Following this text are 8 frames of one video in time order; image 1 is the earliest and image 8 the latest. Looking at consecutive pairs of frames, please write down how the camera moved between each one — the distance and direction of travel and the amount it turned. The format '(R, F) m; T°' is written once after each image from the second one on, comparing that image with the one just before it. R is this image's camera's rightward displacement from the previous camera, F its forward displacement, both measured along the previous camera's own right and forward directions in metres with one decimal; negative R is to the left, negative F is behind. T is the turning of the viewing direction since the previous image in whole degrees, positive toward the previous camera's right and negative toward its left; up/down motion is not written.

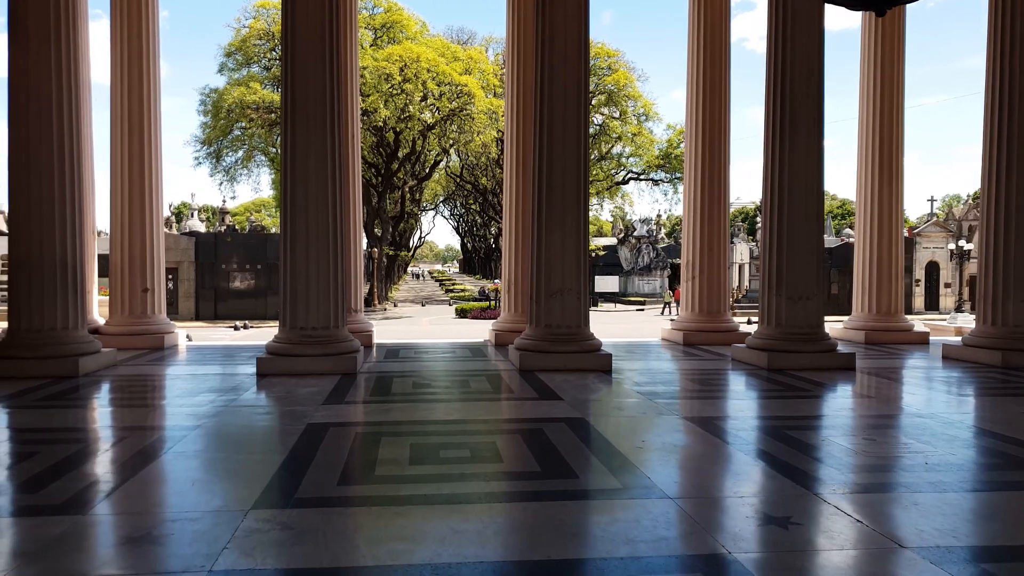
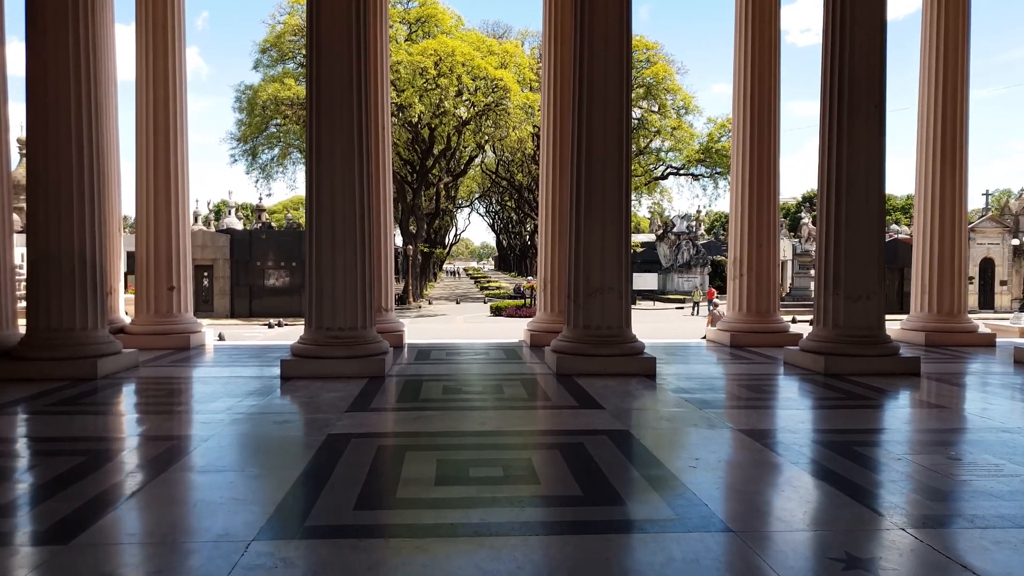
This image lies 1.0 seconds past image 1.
(0.0, +0.8) m; -3°
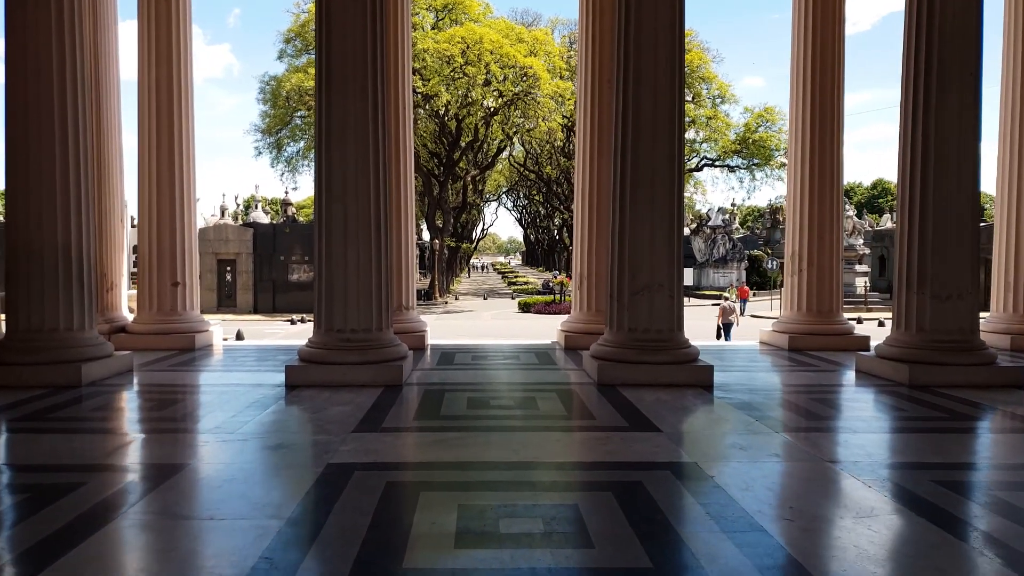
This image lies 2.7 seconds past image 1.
(-0.1, +1.6) m; -2°
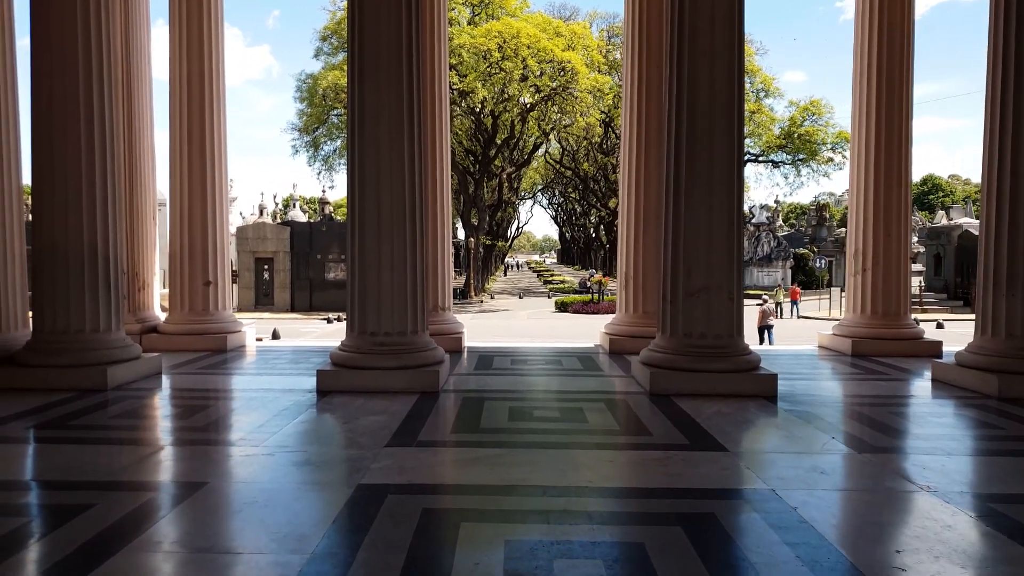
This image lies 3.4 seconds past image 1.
(-0.1, +0.8) m; -3°
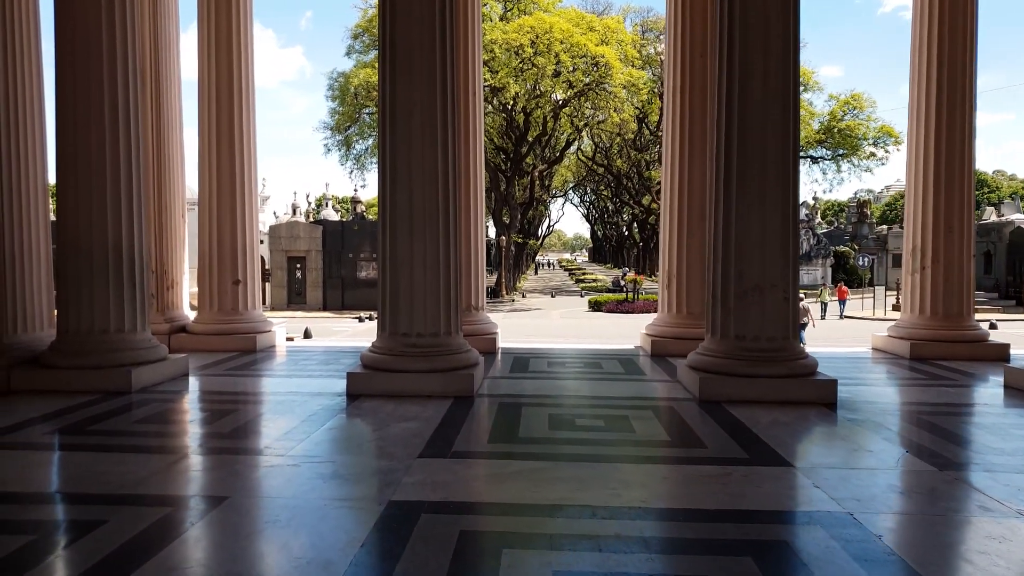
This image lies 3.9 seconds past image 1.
(-0.1, +0.6) m; -2°
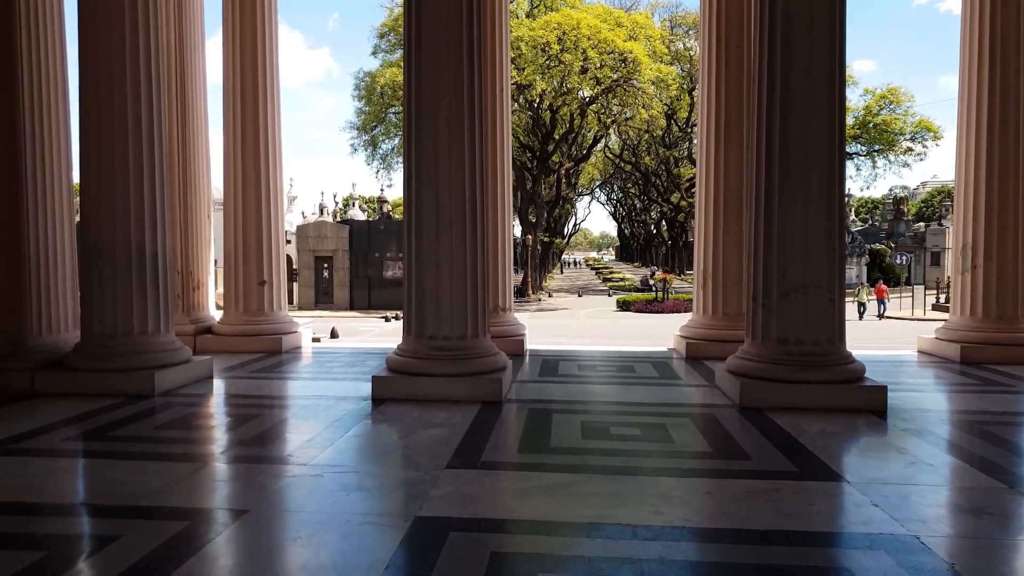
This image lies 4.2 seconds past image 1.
(-0.1, +0.4) m; -2°
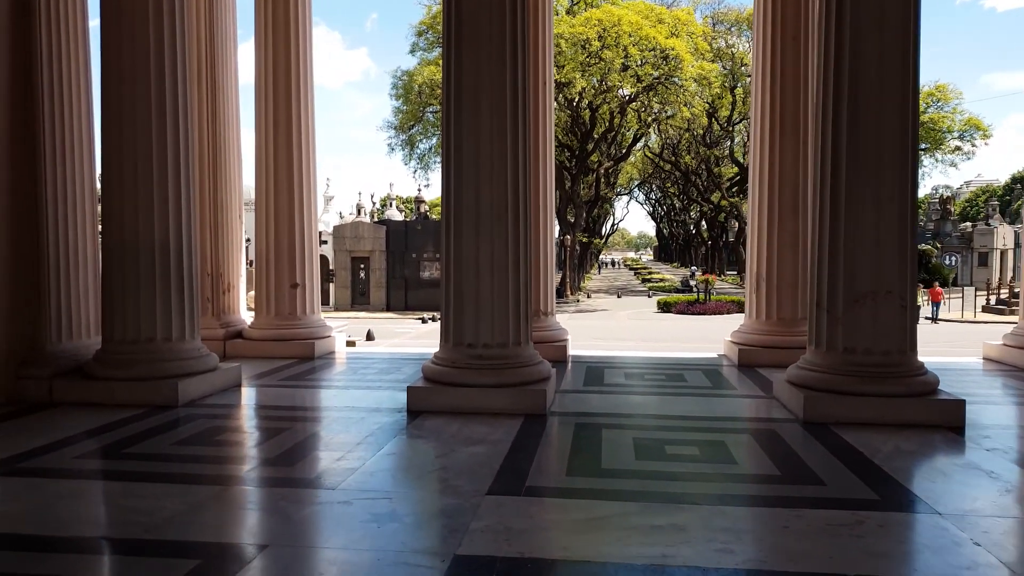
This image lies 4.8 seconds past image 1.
(-0.1, +0.7) m; -3°
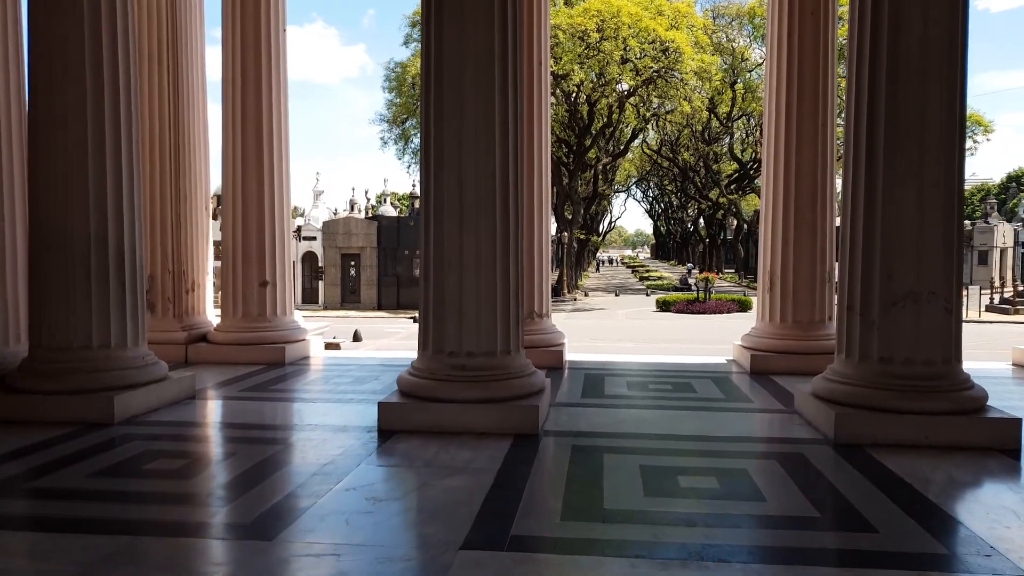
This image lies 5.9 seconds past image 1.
(+0.1, +1.2) m; 0°
